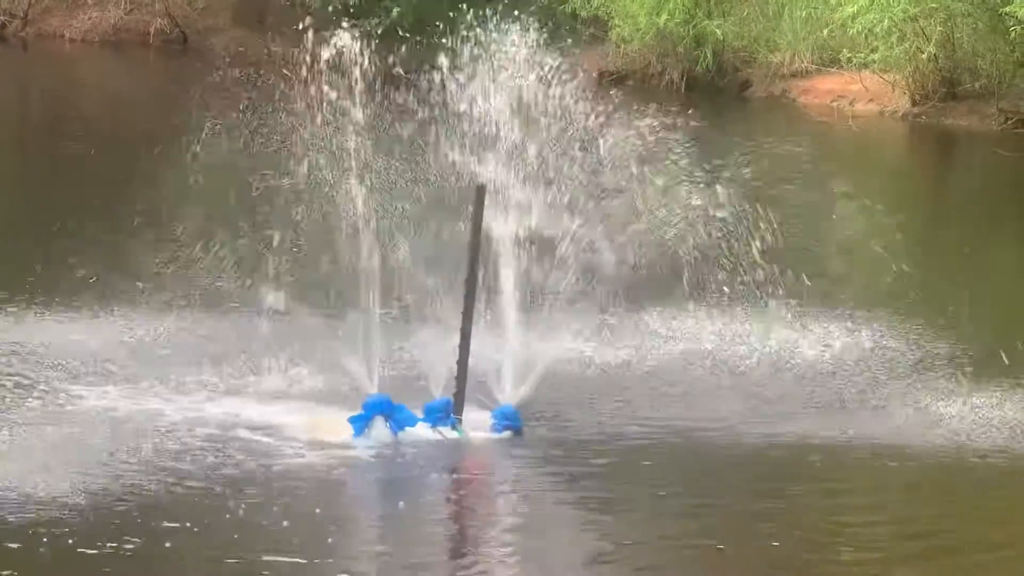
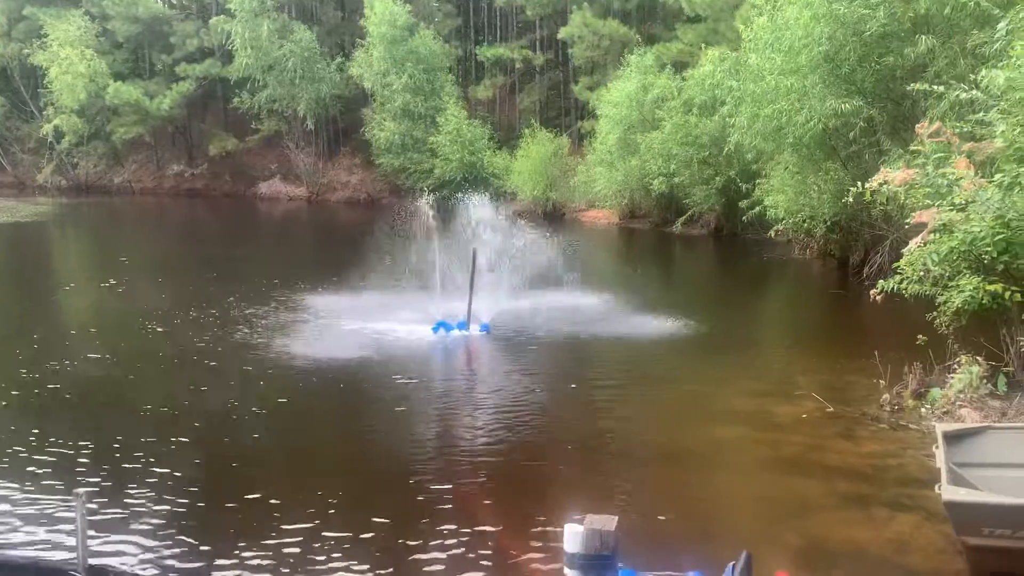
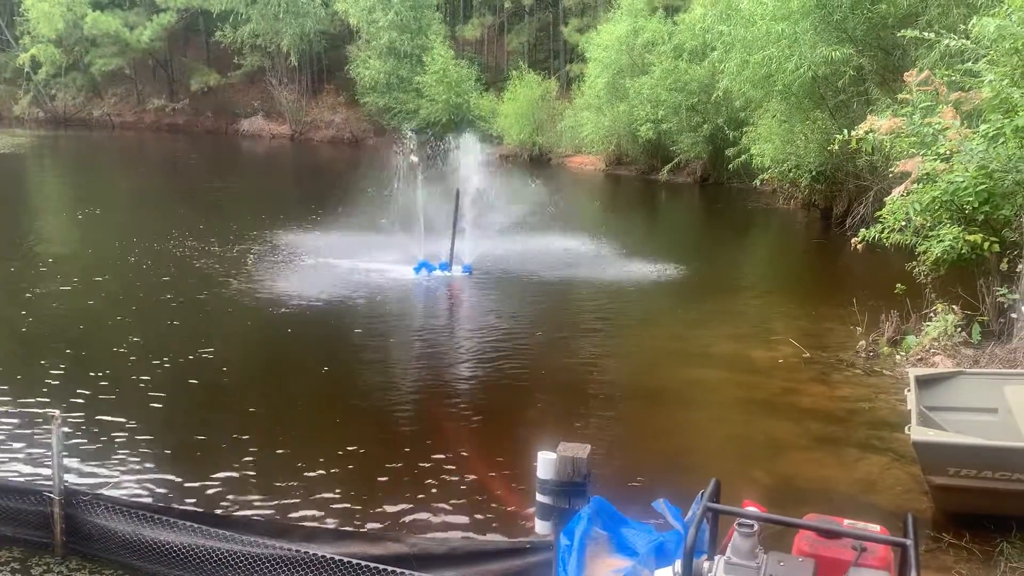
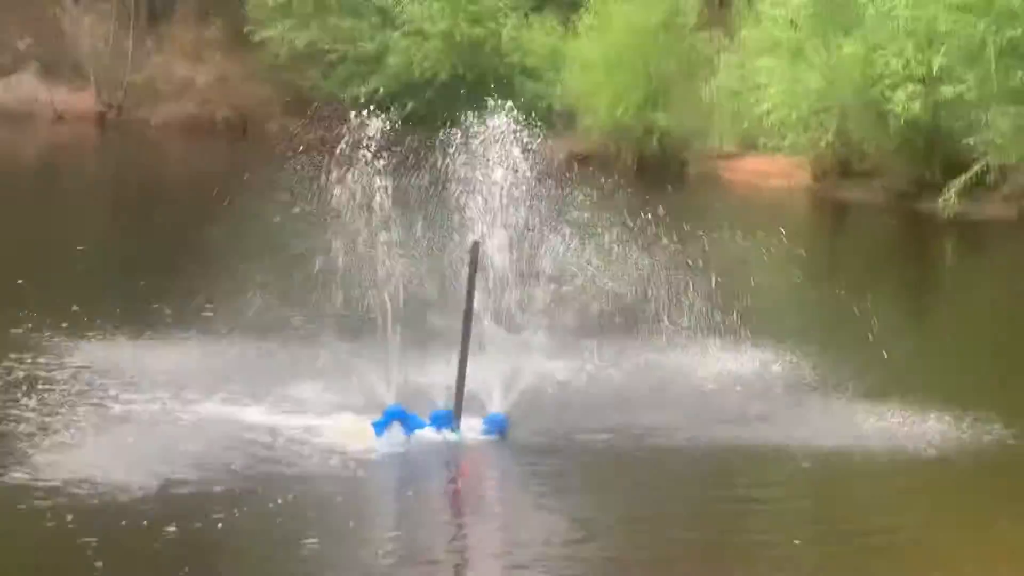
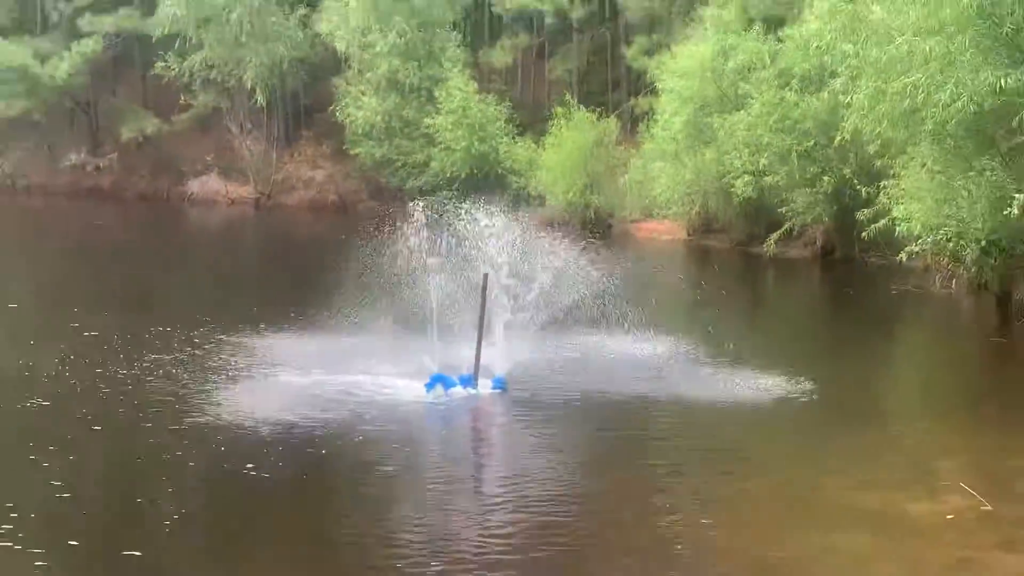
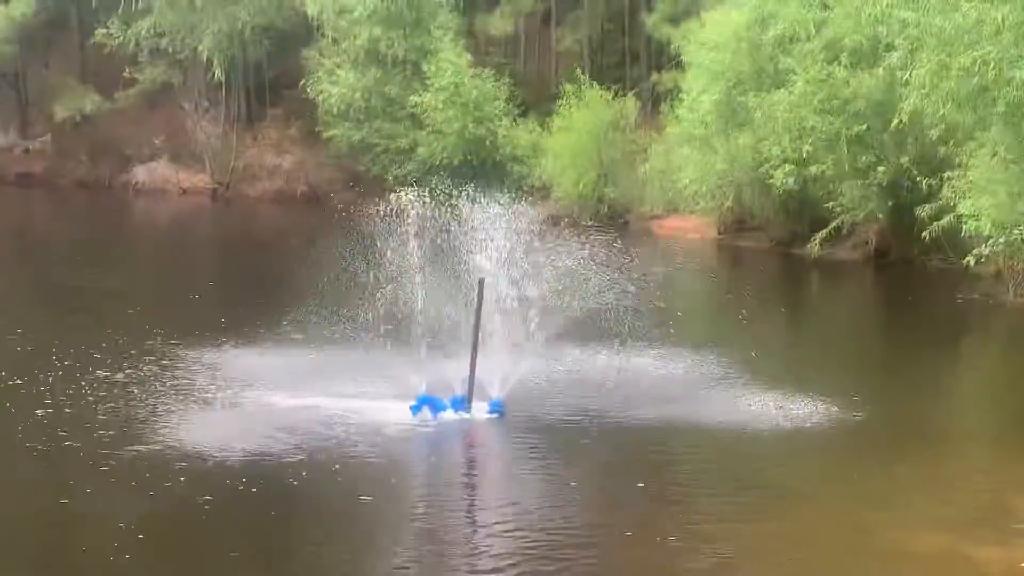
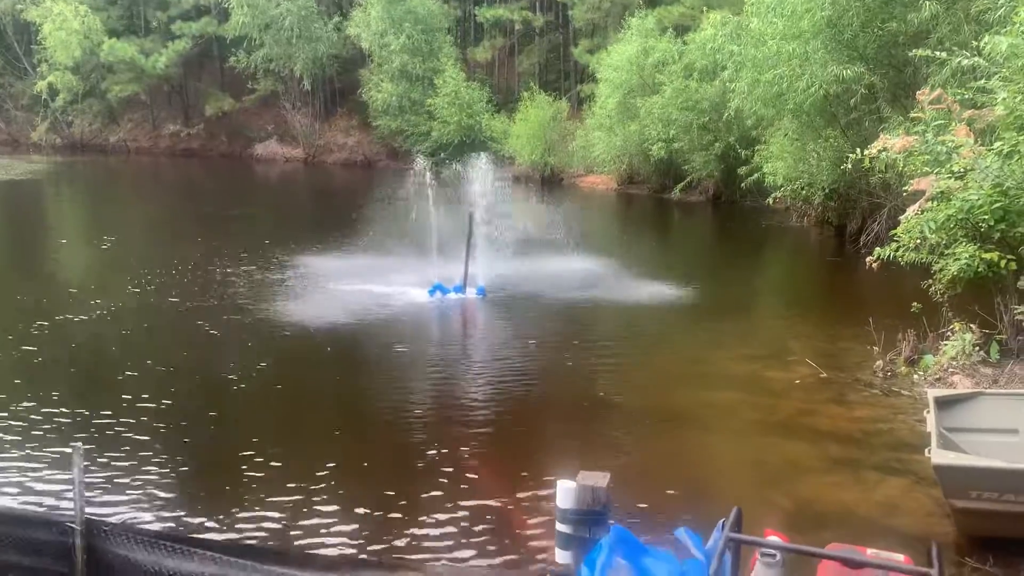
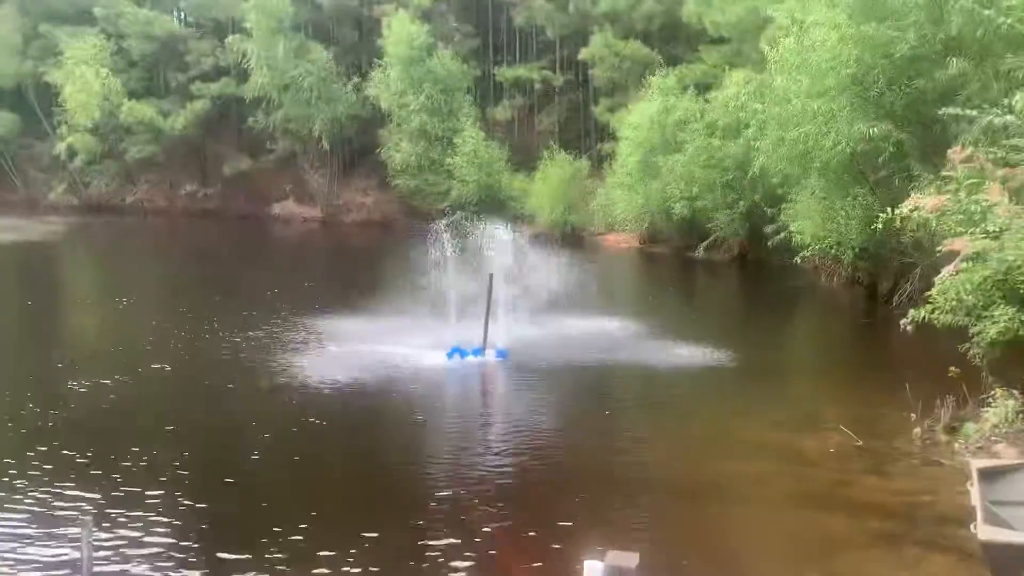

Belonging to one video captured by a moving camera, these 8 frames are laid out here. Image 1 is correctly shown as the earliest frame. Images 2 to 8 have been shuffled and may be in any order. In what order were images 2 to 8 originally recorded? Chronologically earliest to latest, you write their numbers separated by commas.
4, 6, 5, 8, 2, 7, 3
